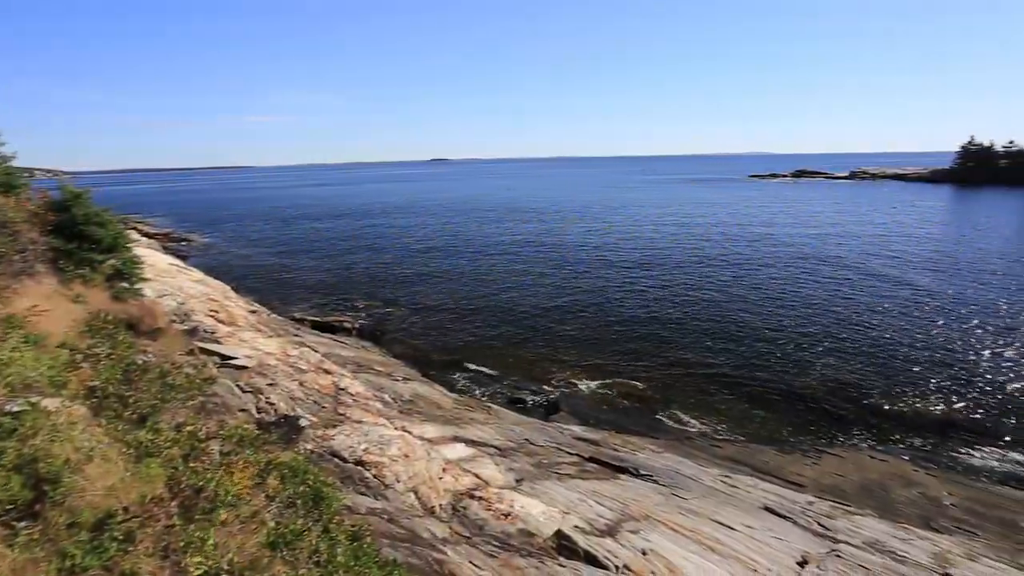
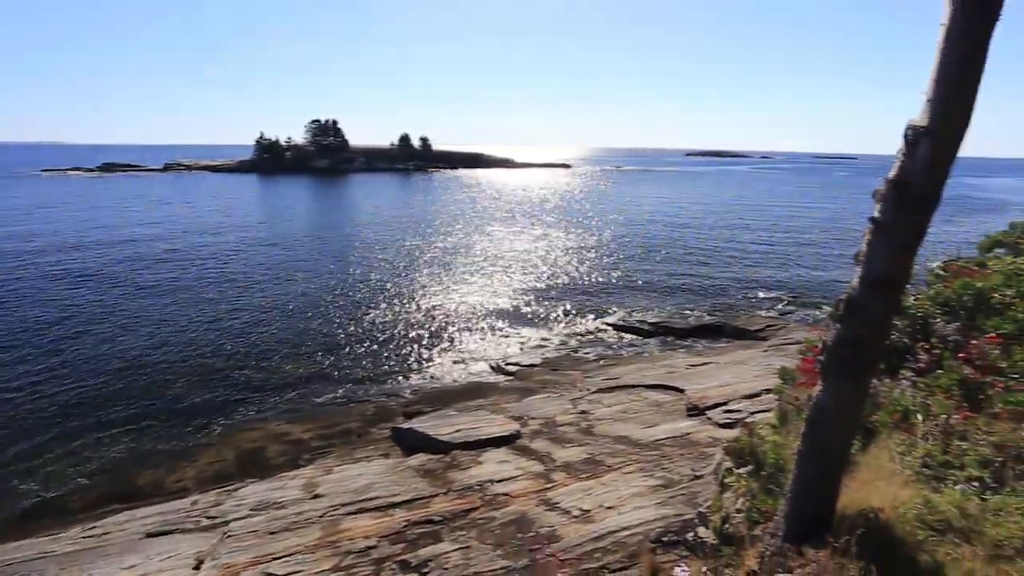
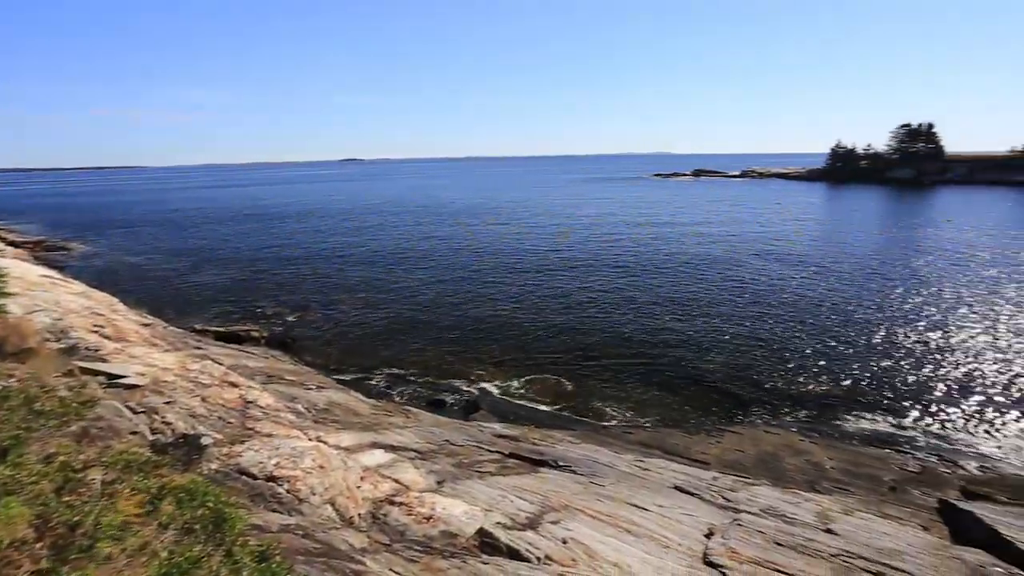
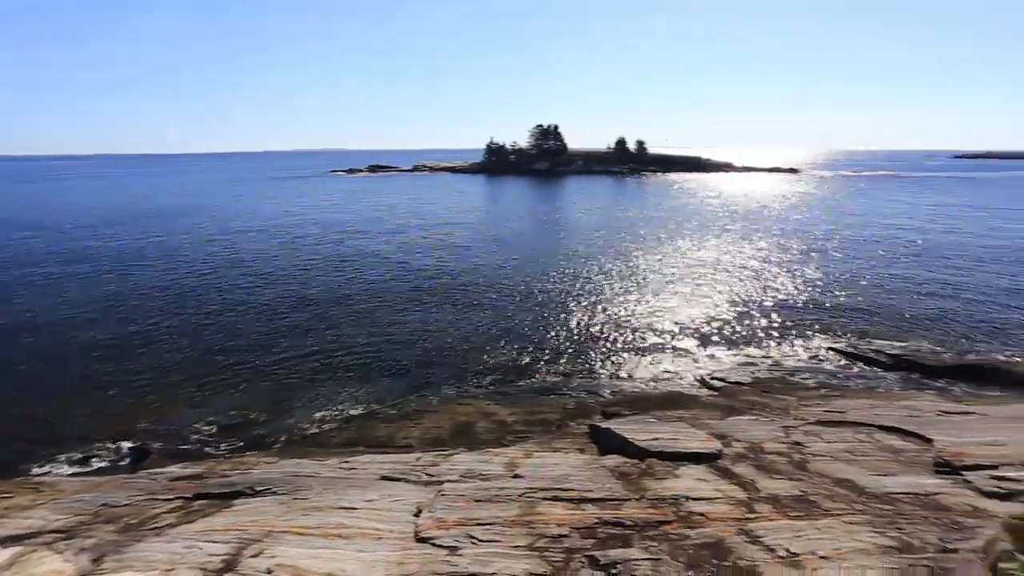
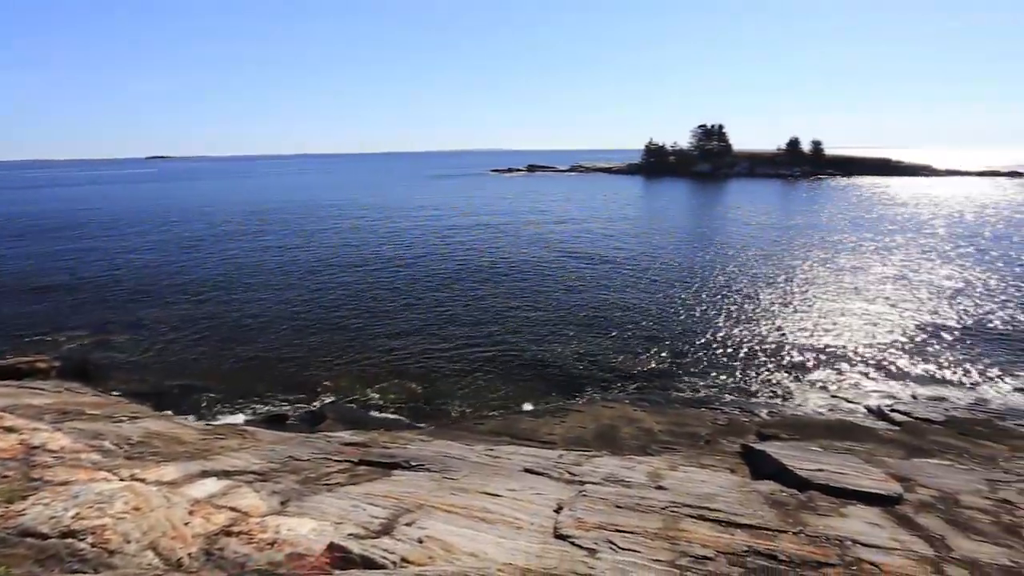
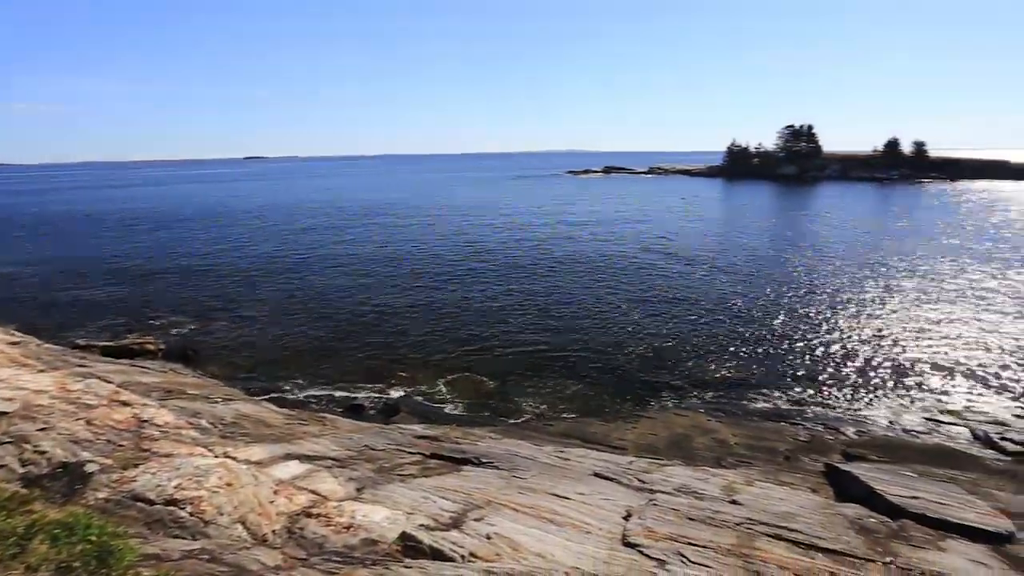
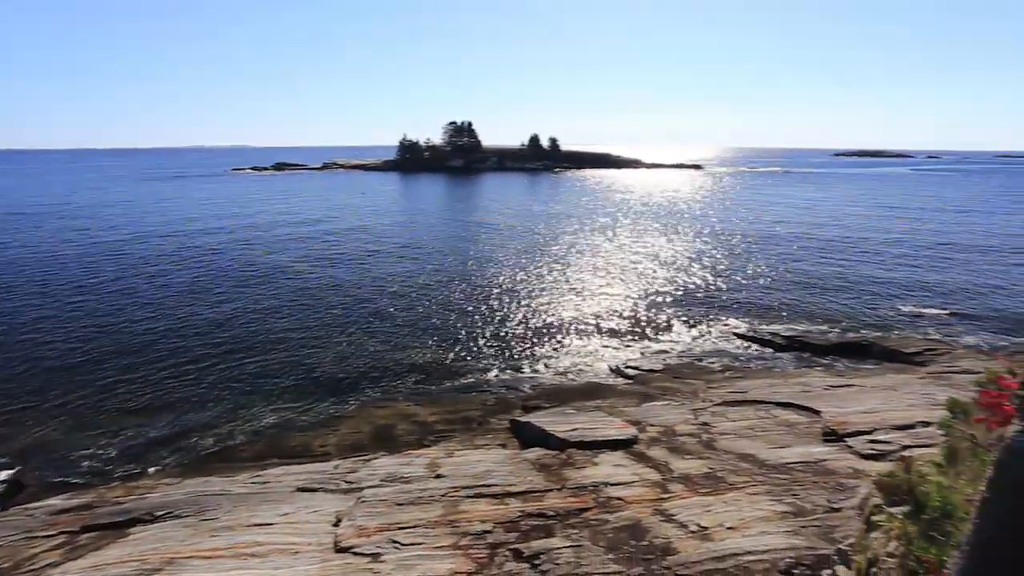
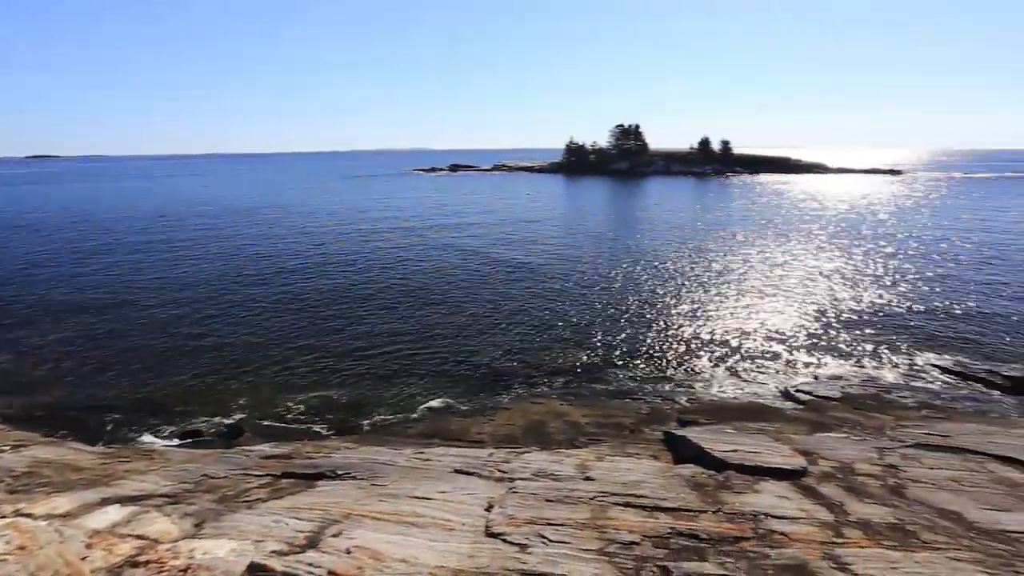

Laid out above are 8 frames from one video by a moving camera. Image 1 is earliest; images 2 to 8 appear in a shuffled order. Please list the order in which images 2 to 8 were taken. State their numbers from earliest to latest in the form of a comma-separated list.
3, 6, 5, 8, 4, 7, 2
